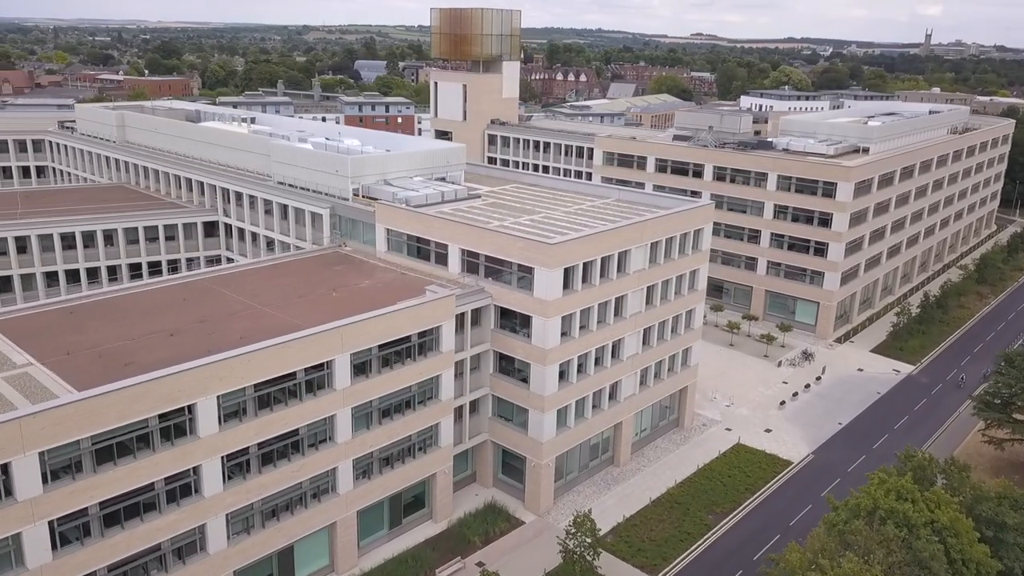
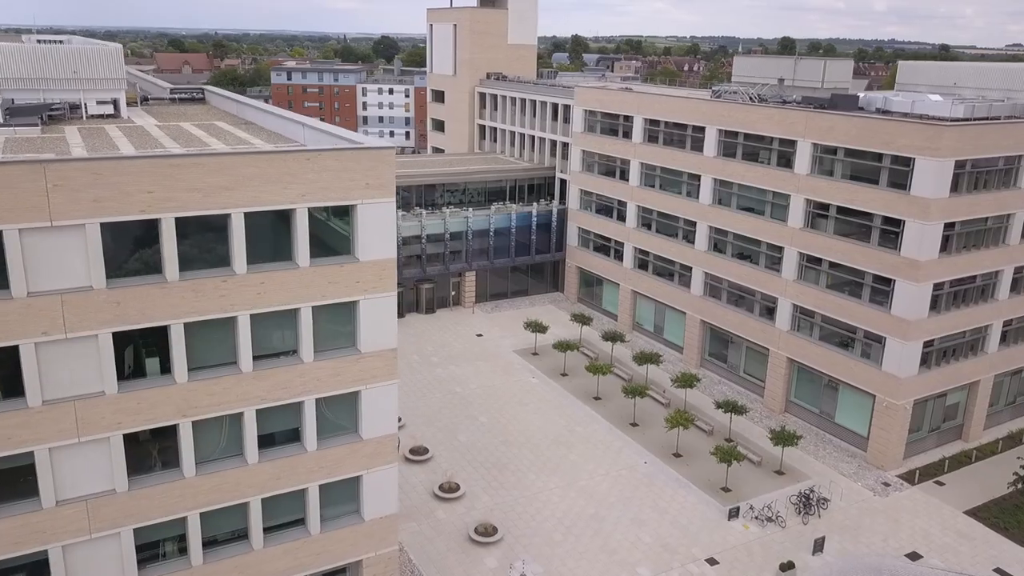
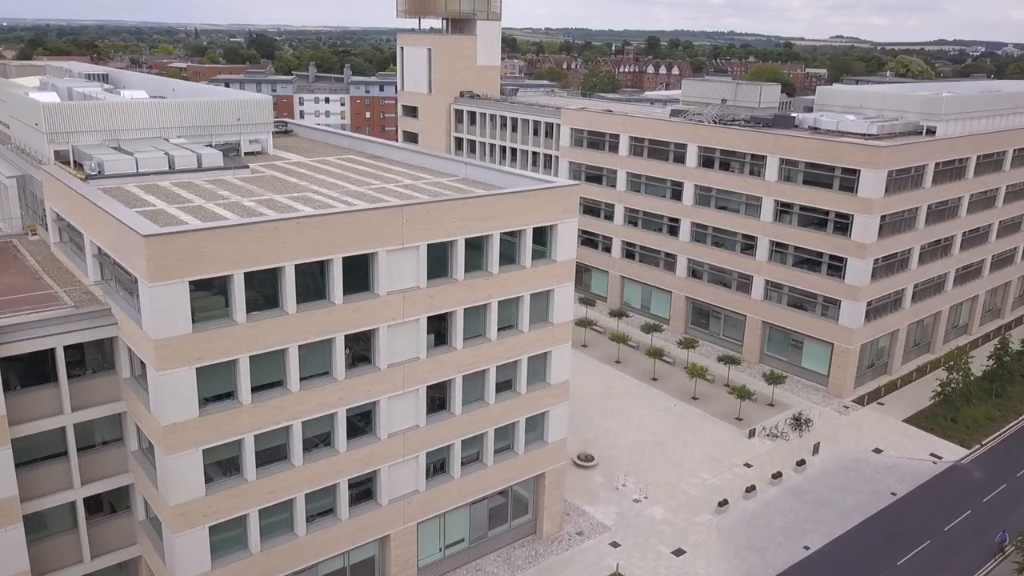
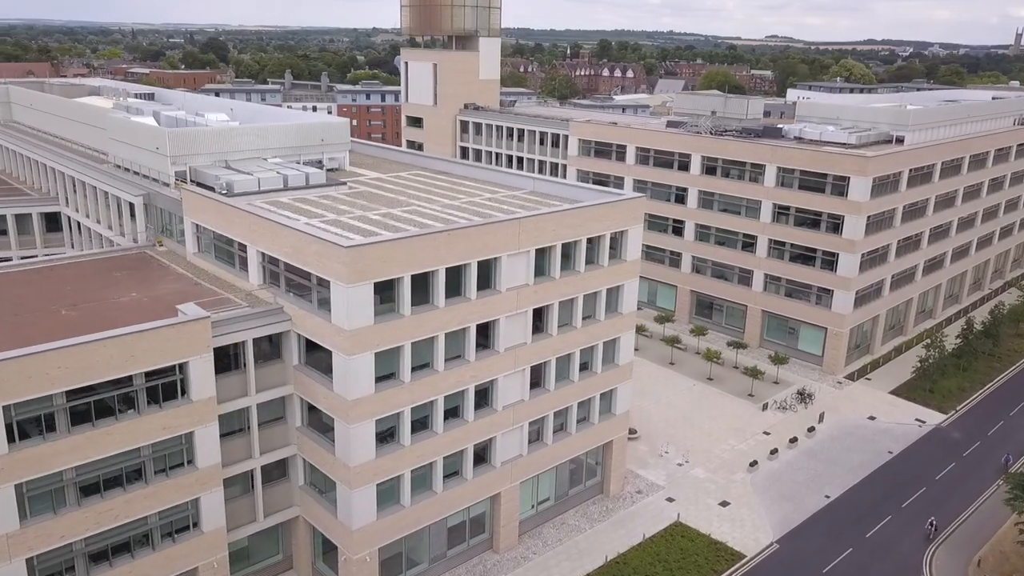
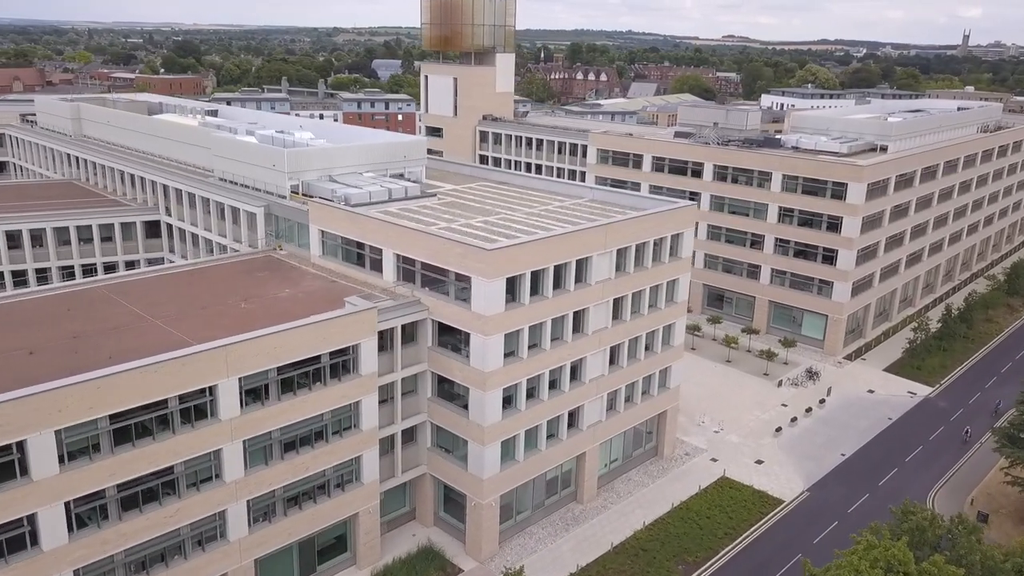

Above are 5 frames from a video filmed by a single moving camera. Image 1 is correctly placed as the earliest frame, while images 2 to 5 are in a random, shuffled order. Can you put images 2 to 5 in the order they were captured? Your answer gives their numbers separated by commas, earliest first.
5, 4, 3, 2
